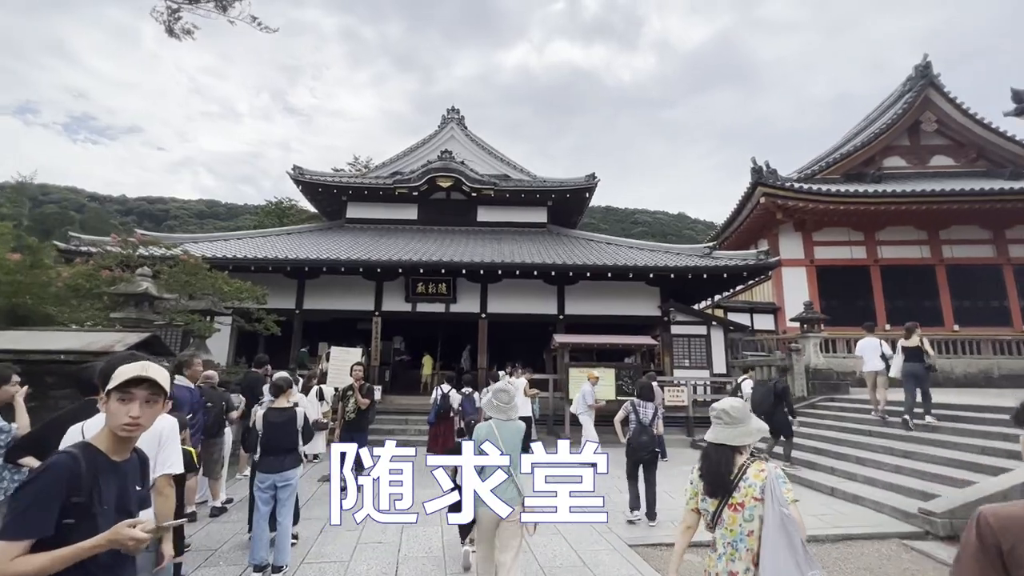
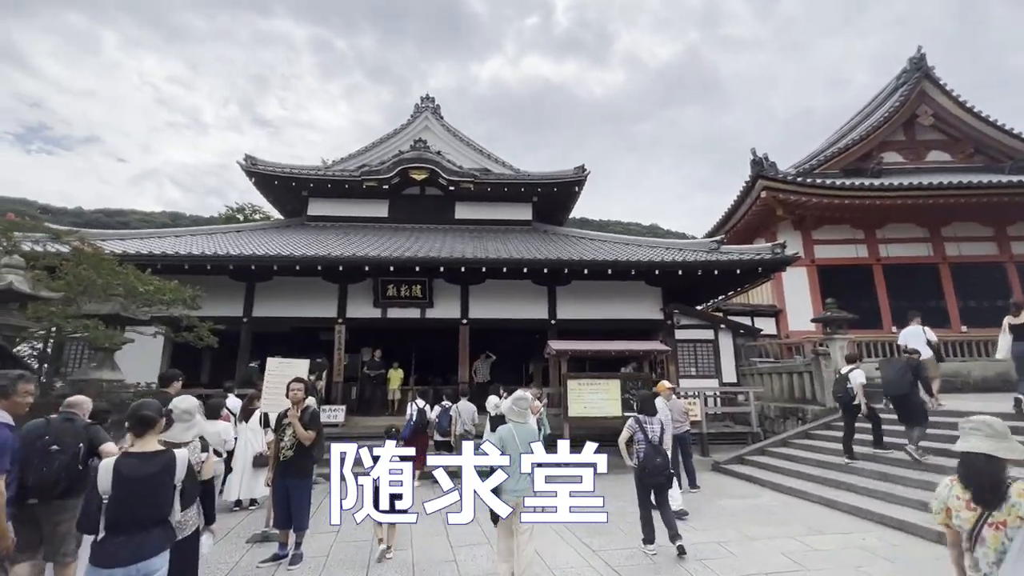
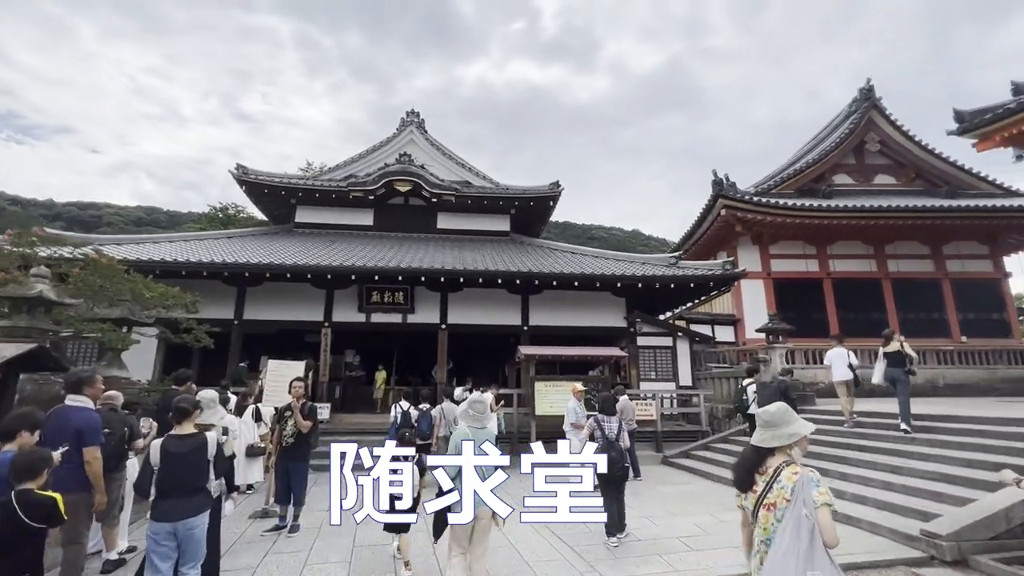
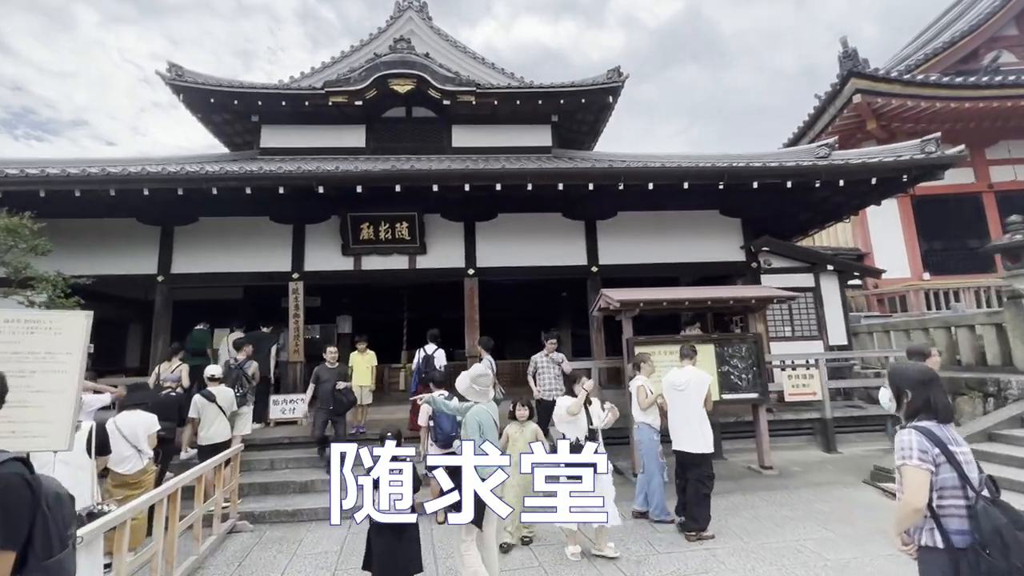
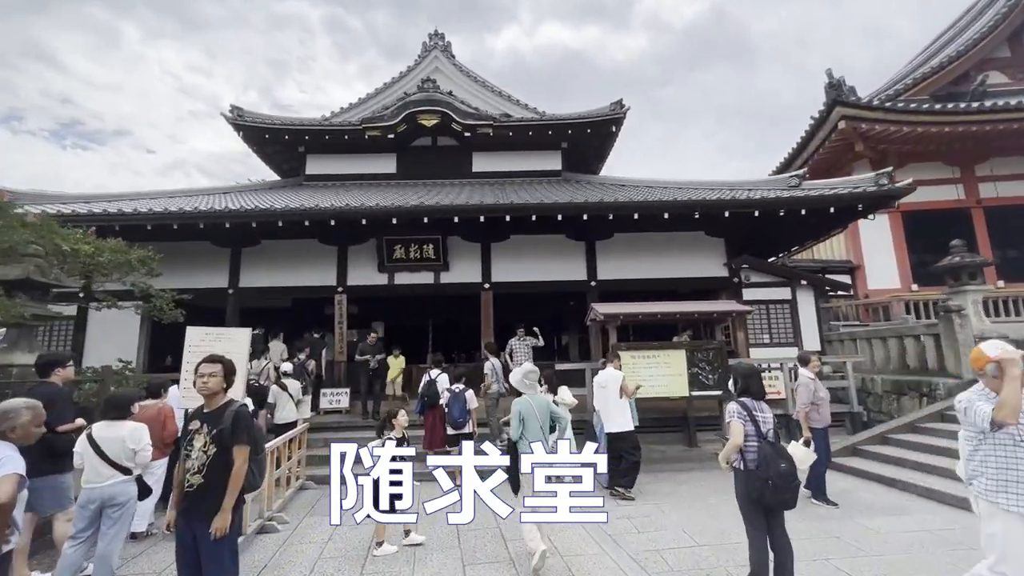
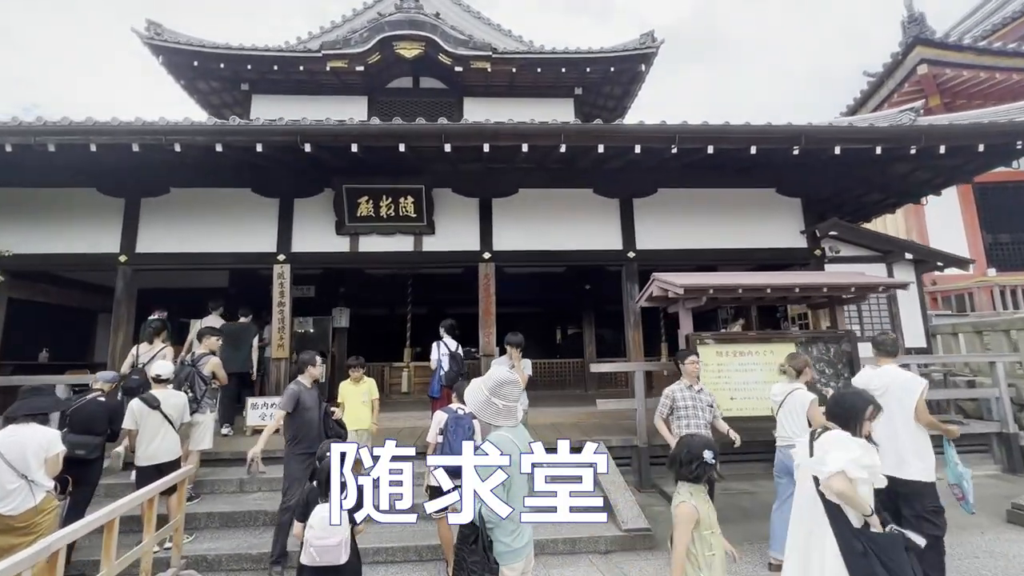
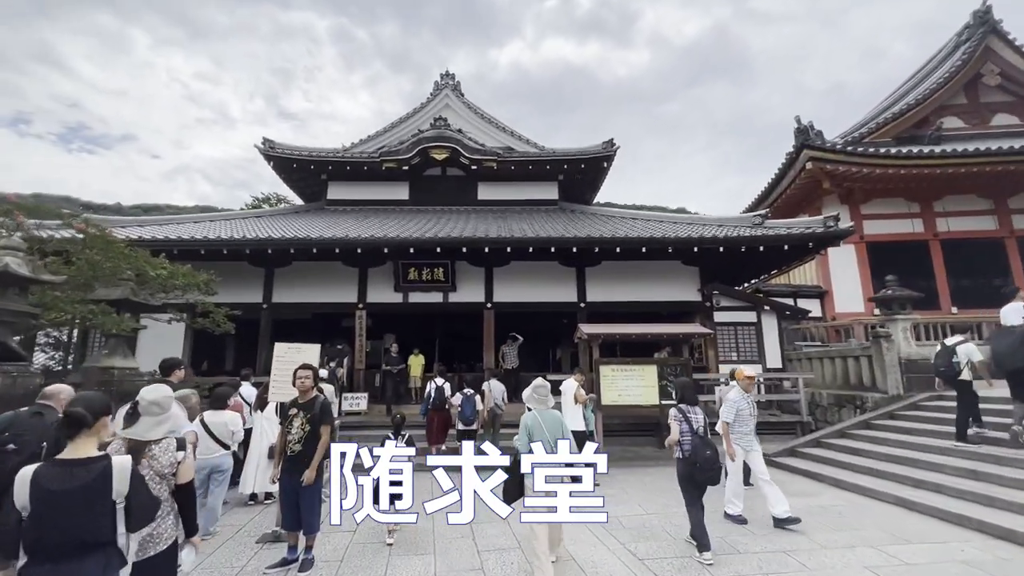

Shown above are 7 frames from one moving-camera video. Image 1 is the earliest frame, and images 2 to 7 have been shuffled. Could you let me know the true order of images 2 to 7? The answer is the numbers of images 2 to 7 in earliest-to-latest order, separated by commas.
3, 2, 7, 5, 4, 6
